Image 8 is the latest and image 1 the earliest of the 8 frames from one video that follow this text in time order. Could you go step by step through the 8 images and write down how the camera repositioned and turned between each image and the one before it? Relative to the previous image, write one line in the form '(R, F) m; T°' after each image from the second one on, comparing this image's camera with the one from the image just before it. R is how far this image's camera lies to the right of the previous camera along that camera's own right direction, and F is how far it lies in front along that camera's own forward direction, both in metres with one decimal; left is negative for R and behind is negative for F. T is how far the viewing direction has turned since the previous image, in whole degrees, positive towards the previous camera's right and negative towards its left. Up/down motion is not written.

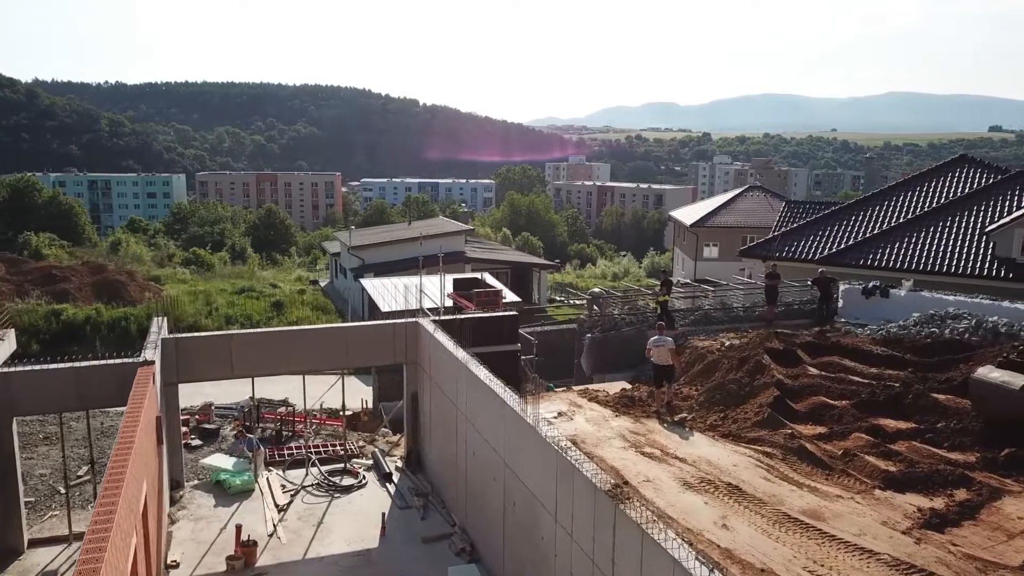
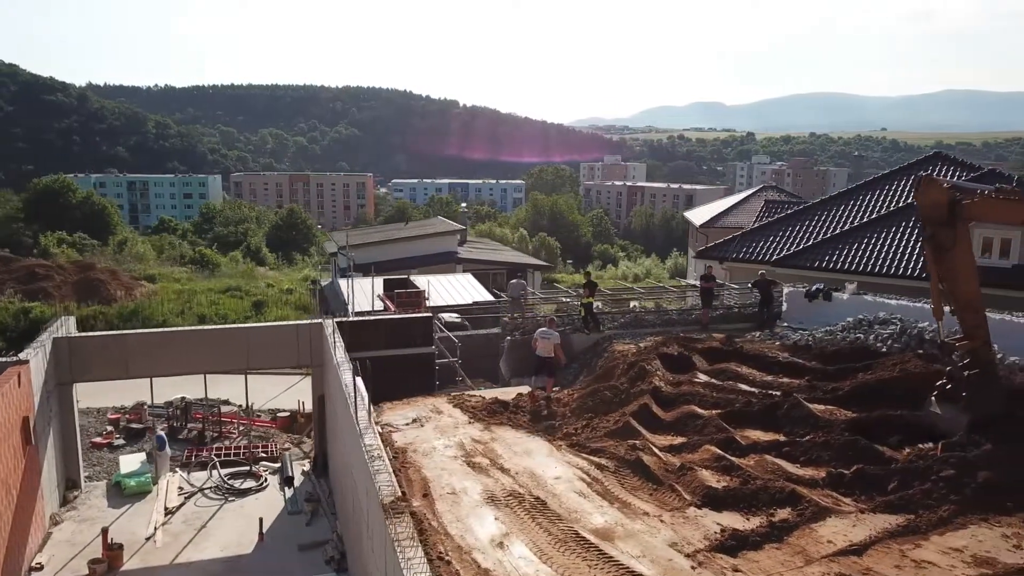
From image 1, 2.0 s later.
(+1.8, +0.4) m; -3°
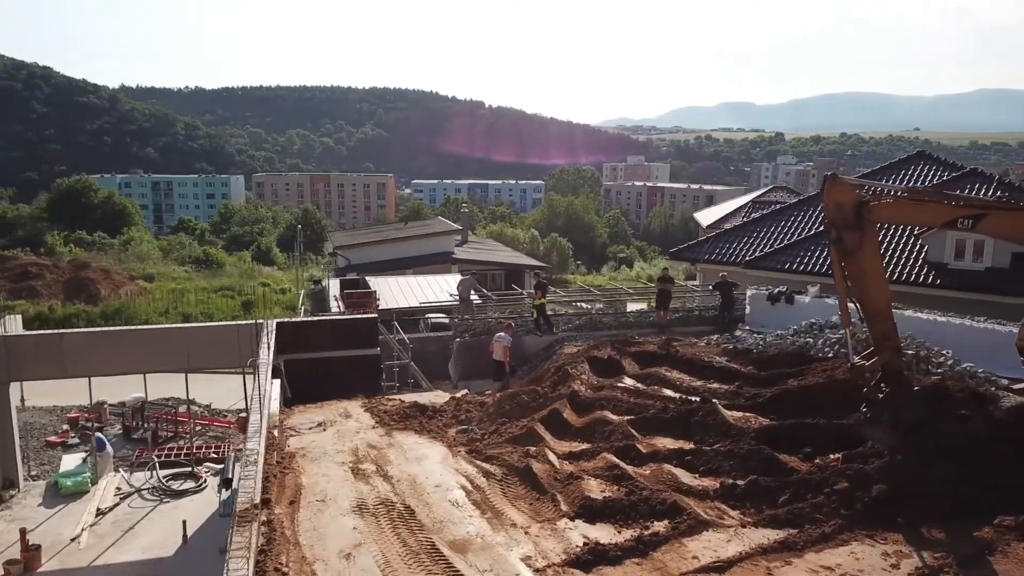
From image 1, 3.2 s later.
(+1.1, +0.2) m; -2°
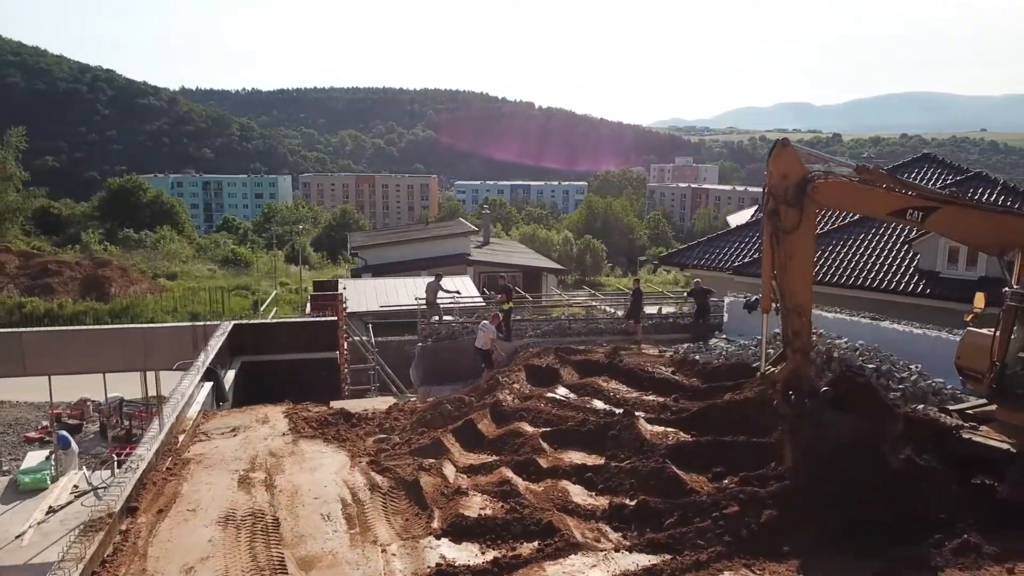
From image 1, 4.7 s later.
(+1.2, +0.3) m; -3°
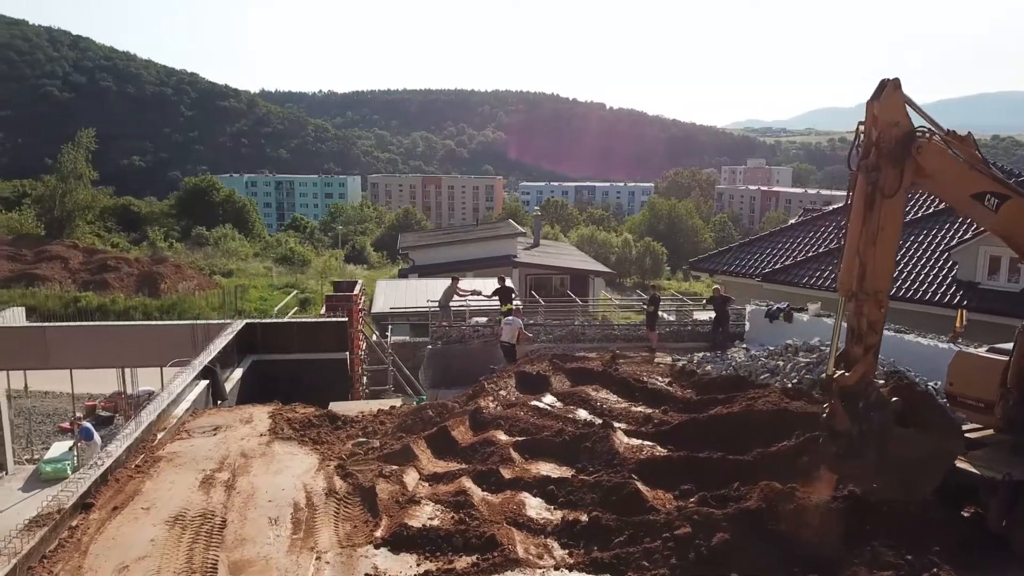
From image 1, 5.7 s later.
(+0.8, +0.2) m; -5°
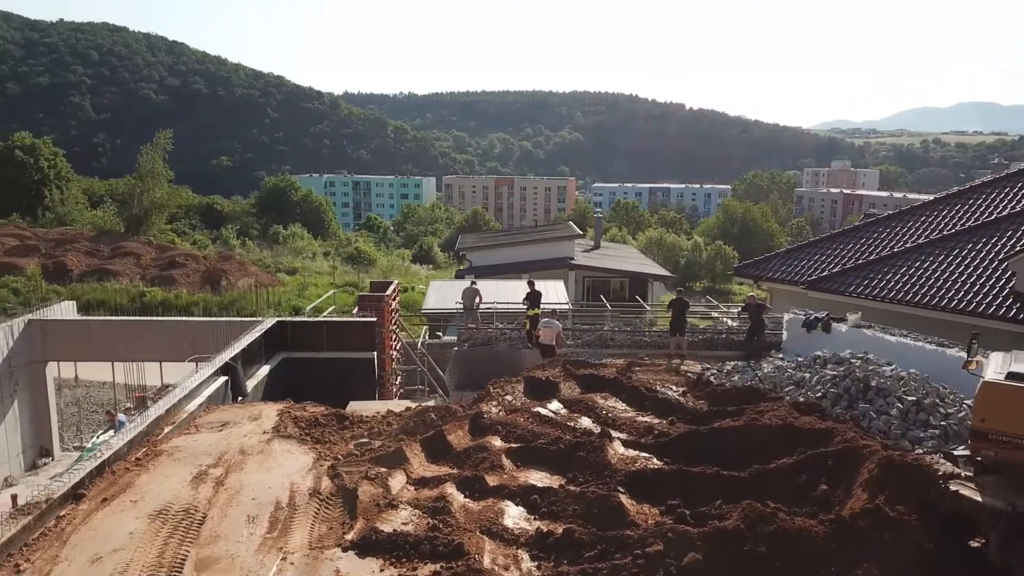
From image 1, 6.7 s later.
(+0.7, +0.1) m; -5°
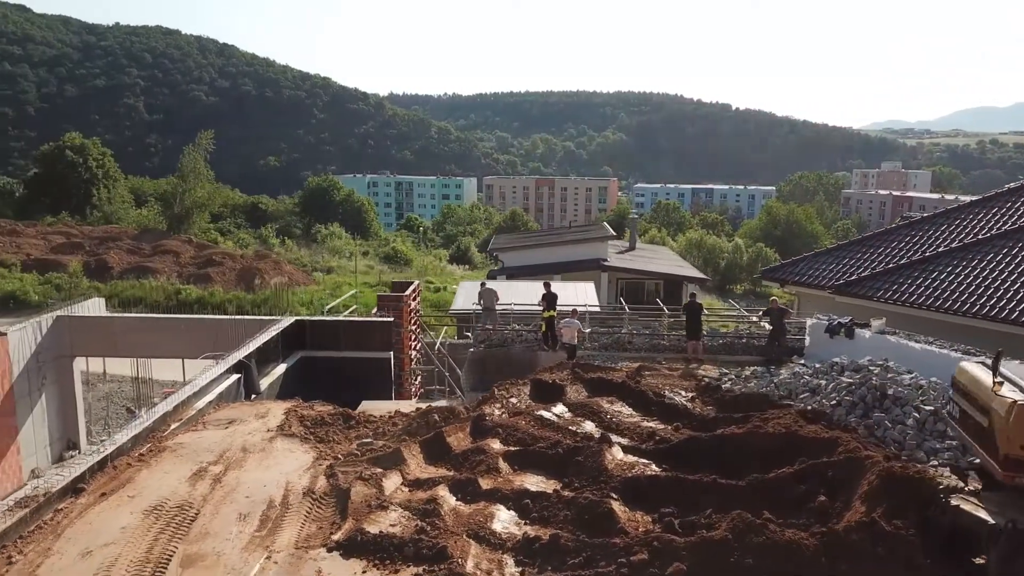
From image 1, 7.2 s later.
(+0.4, +0.1) m; -3°
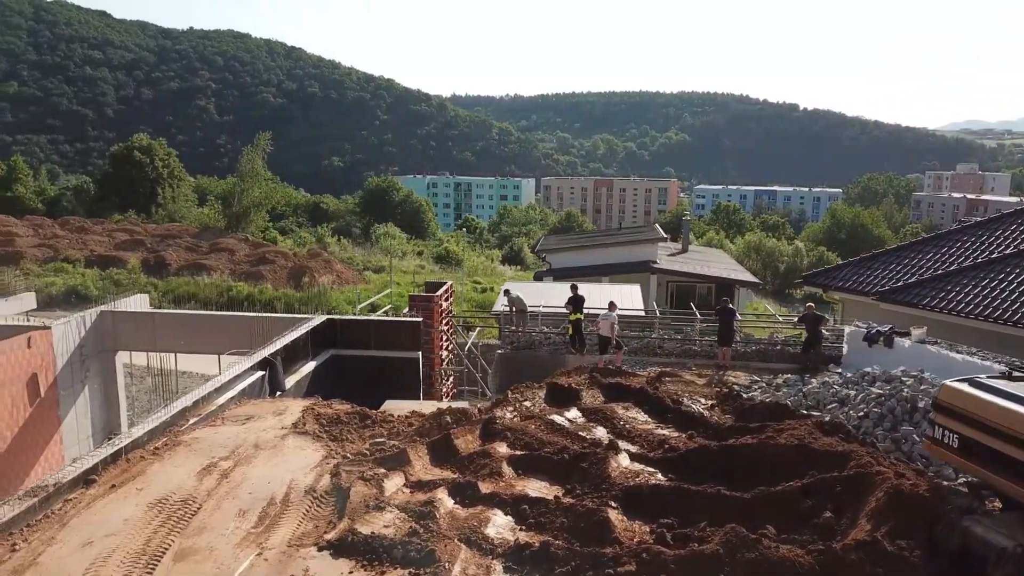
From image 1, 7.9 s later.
(+0.4, +0.1) m; -4°
